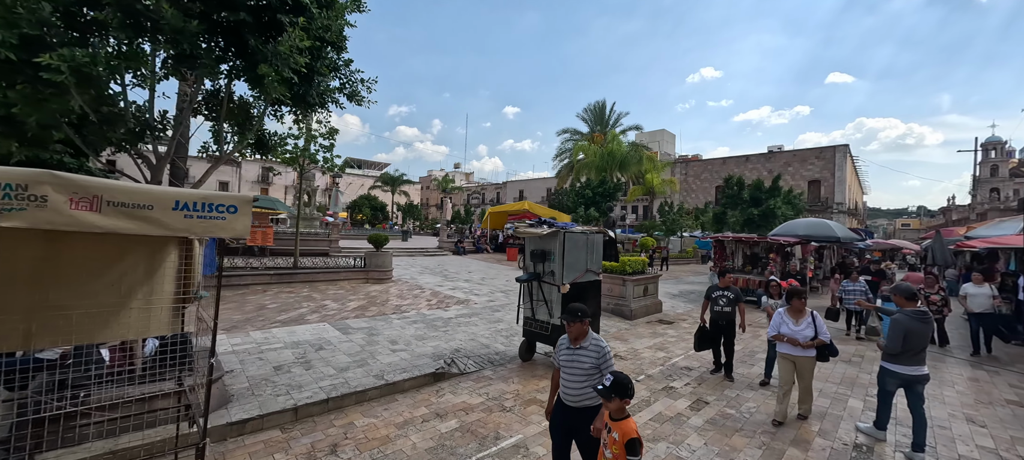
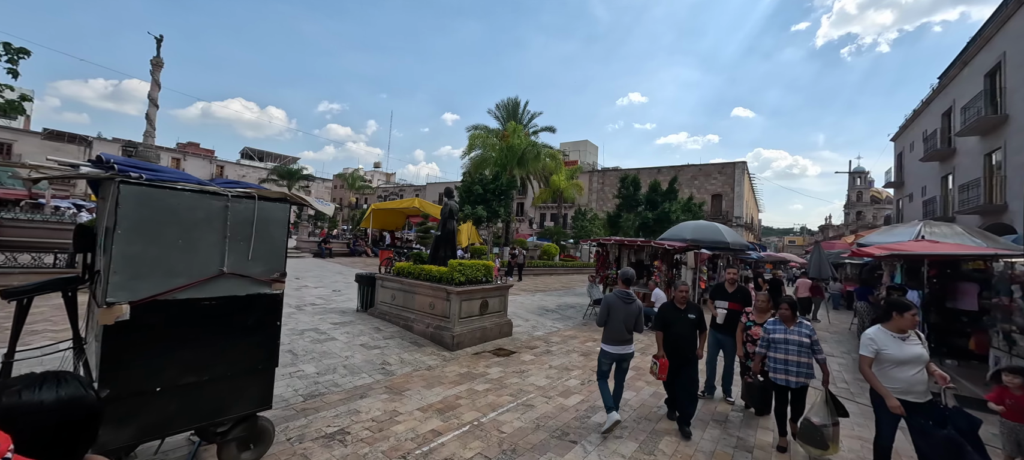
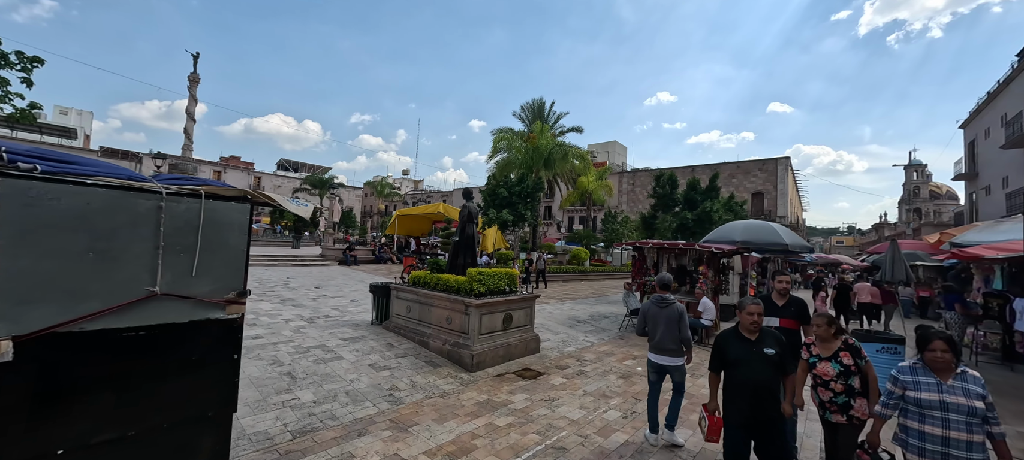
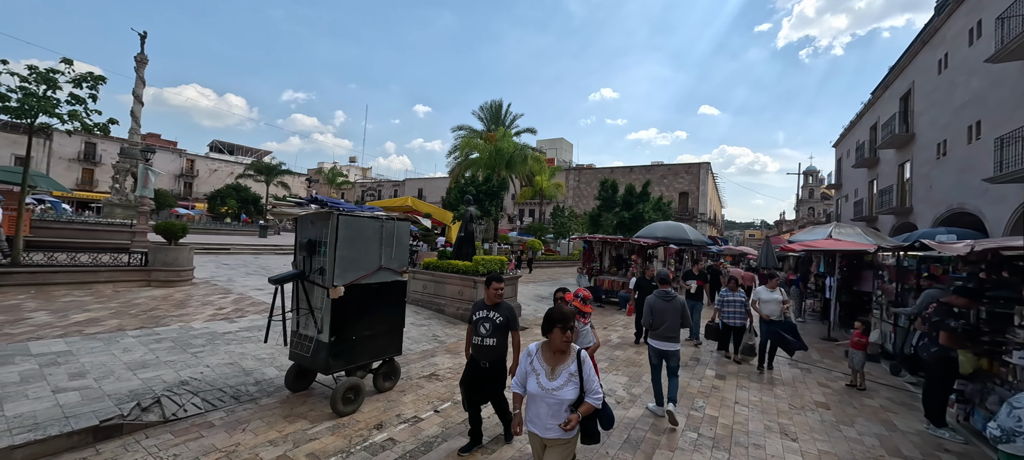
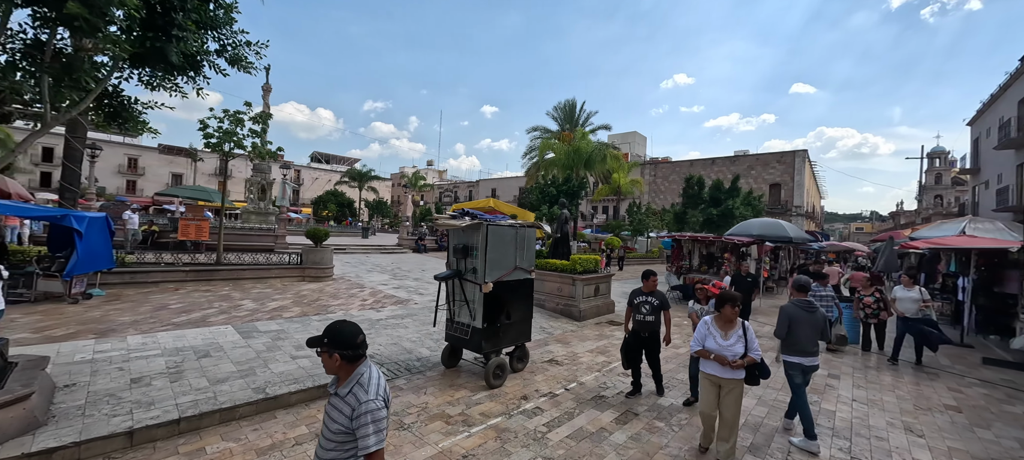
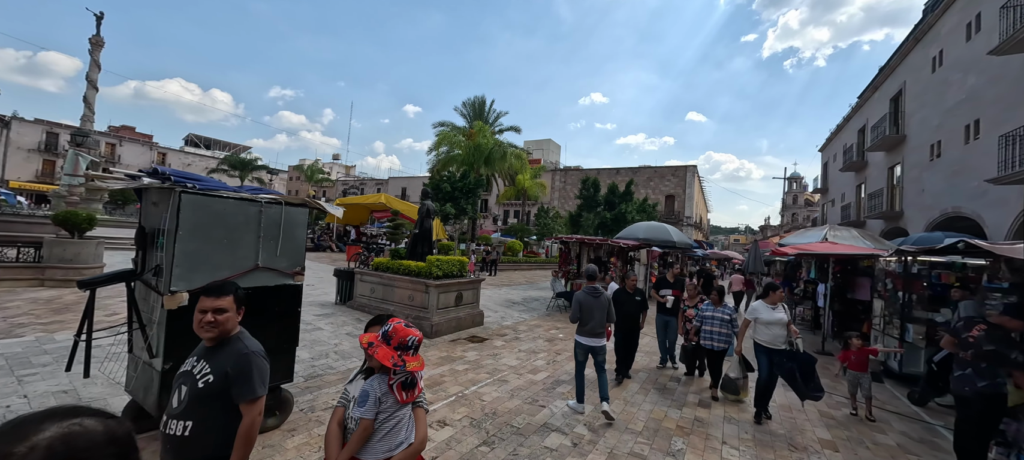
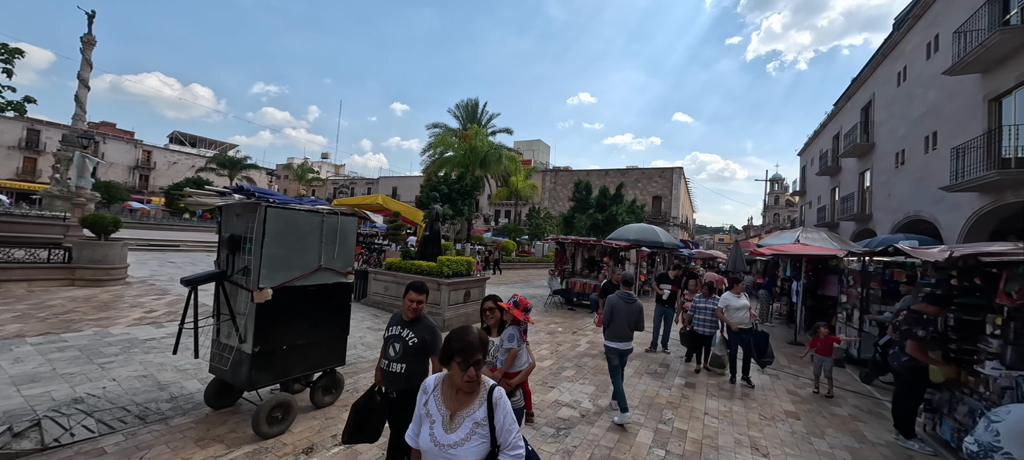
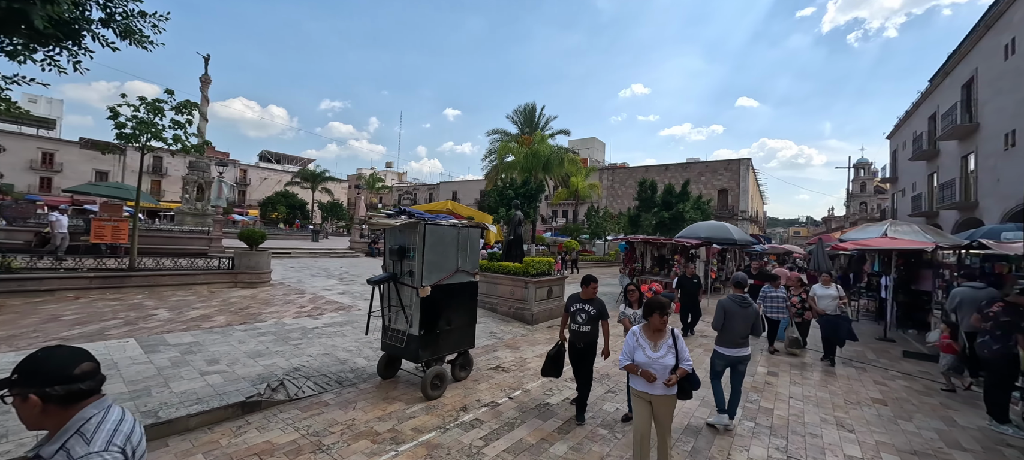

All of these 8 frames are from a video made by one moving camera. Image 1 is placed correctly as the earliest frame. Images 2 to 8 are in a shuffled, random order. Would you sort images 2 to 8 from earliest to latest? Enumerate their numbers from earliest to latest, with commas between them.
5, 8, 4, 7, 6, 2, 3
